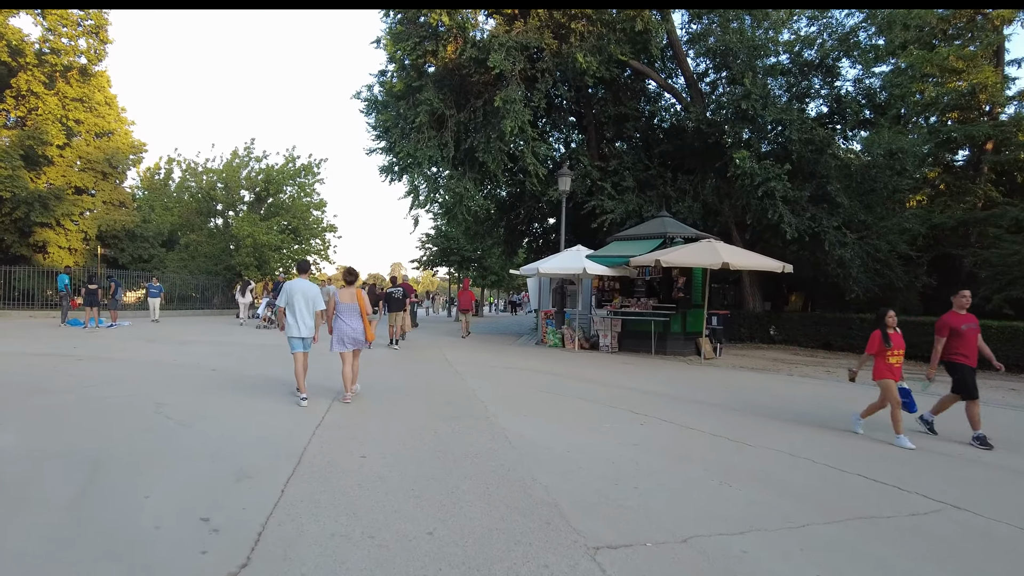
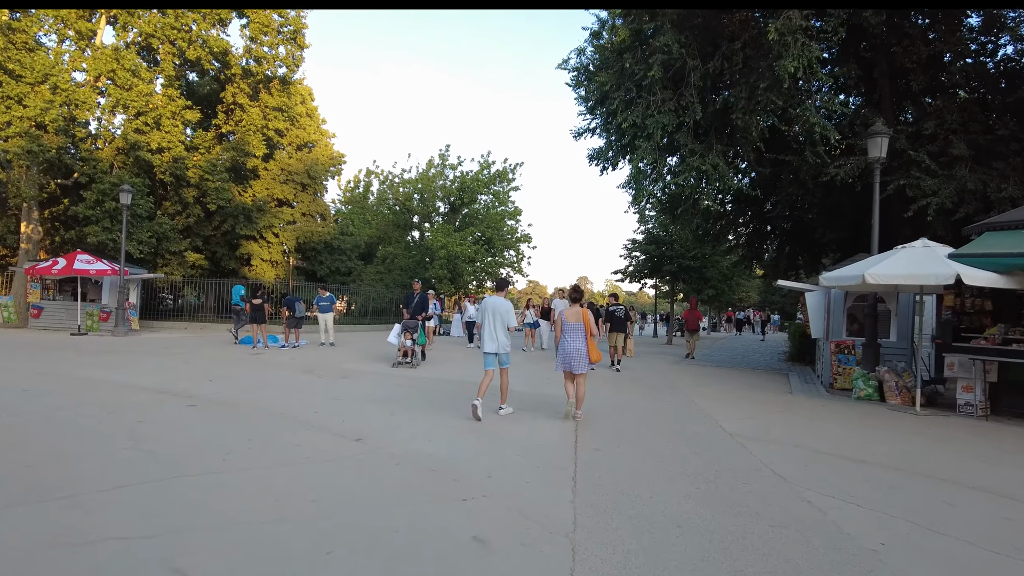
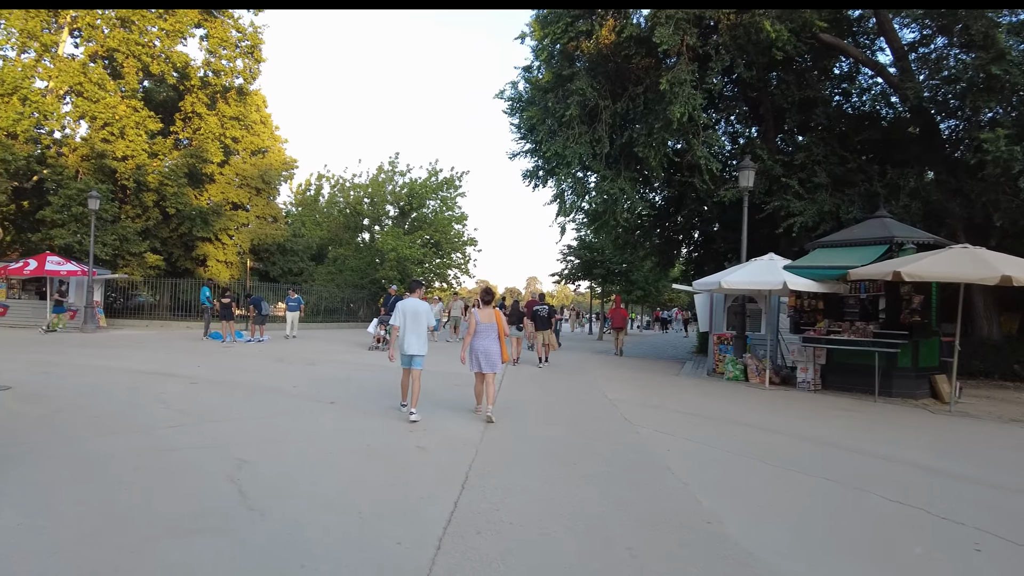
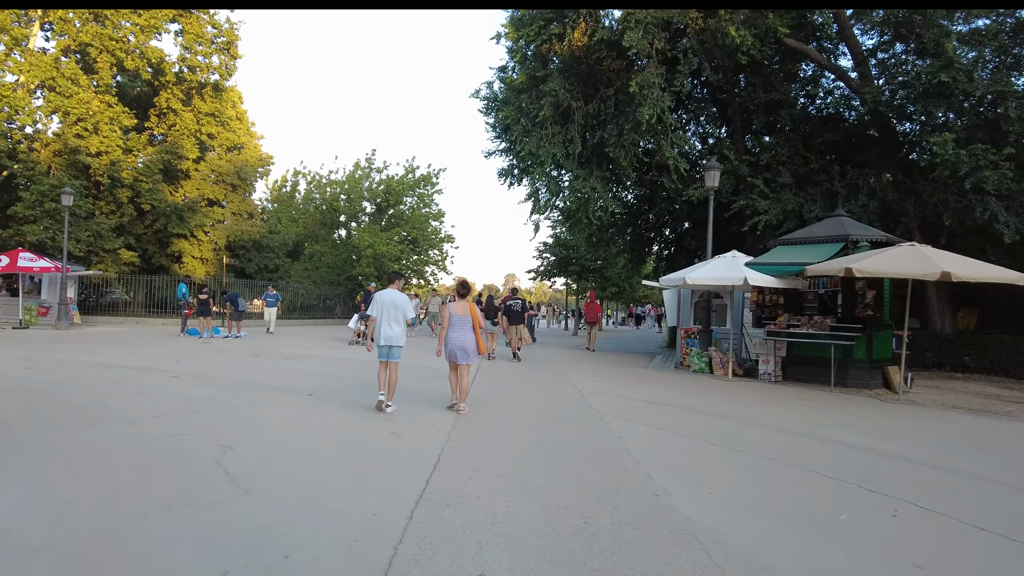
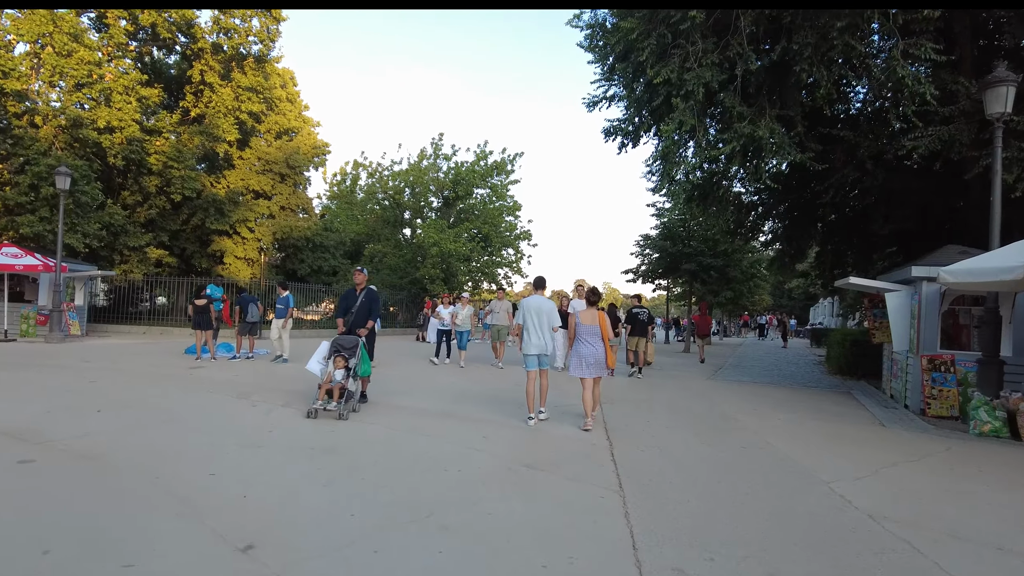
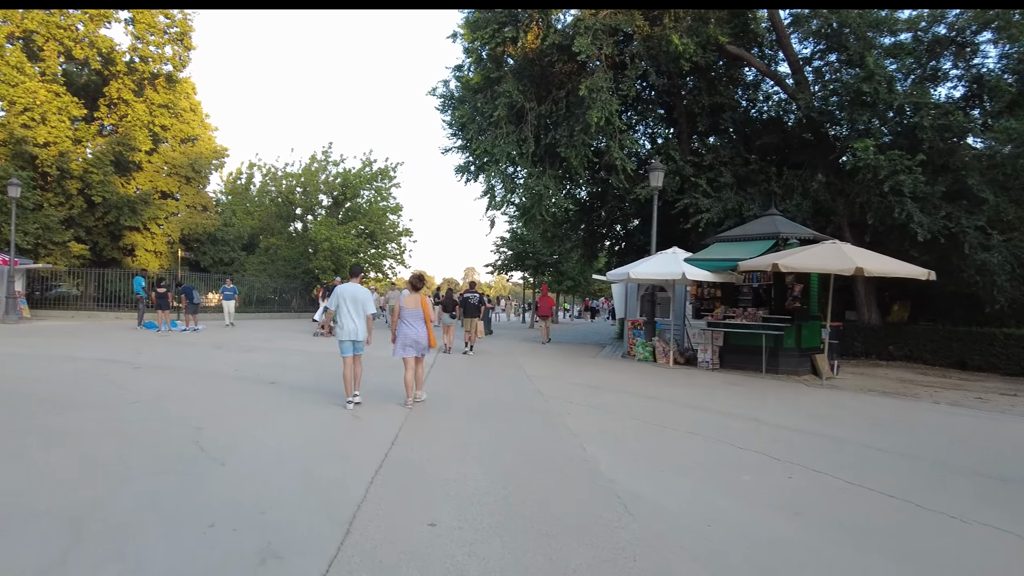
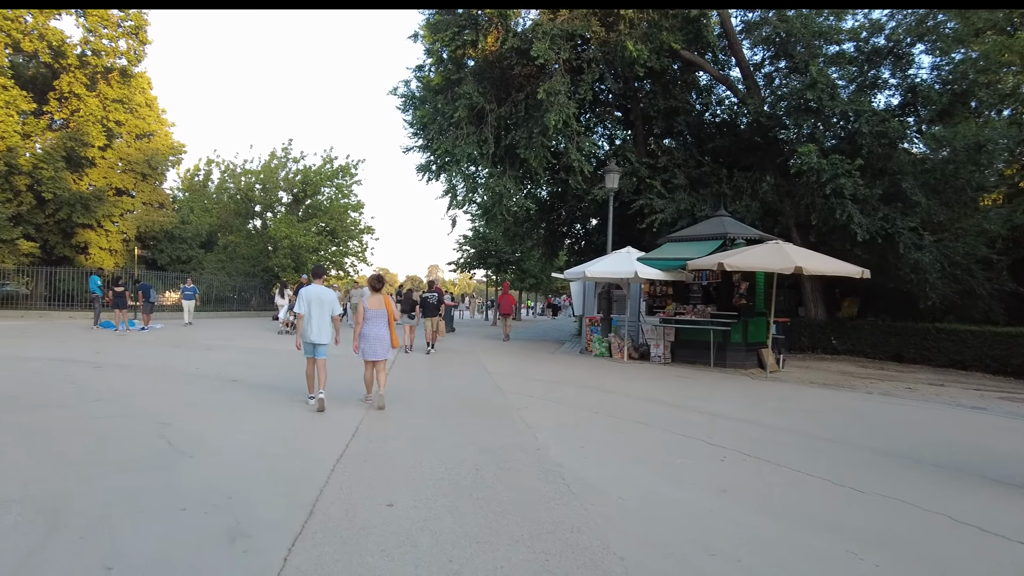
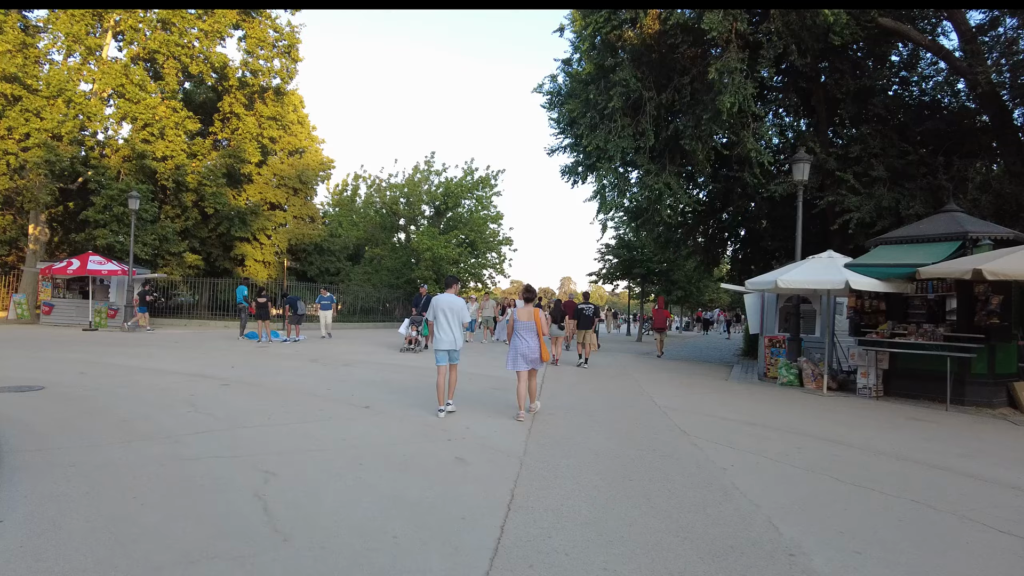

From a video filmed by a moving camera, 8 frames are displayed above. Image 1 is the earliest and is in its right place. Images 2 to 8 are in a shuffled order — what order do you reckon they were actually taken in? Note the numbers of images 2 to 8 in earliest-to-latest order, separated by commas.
7, 6, 4, 3, 8, 2, 5
